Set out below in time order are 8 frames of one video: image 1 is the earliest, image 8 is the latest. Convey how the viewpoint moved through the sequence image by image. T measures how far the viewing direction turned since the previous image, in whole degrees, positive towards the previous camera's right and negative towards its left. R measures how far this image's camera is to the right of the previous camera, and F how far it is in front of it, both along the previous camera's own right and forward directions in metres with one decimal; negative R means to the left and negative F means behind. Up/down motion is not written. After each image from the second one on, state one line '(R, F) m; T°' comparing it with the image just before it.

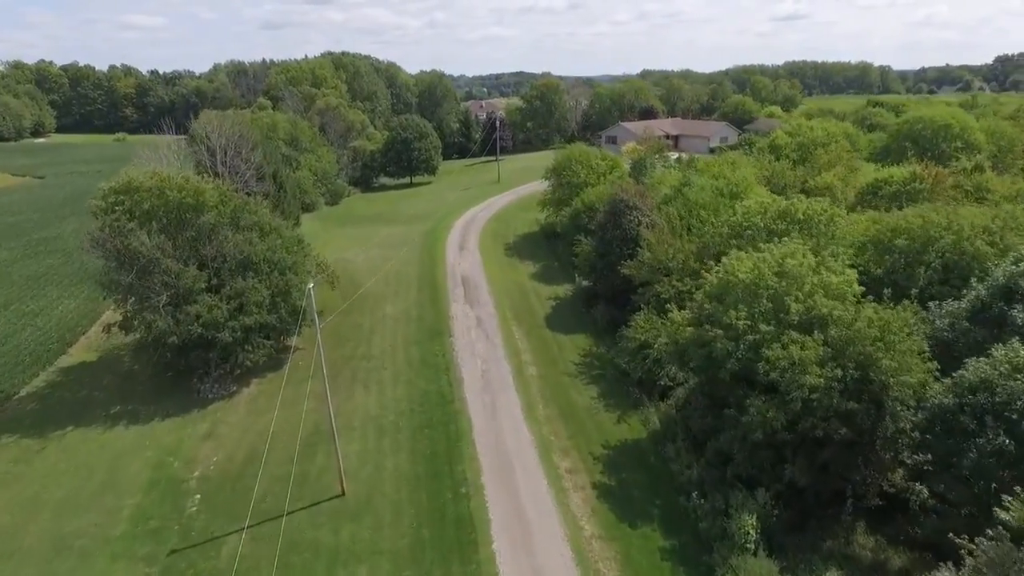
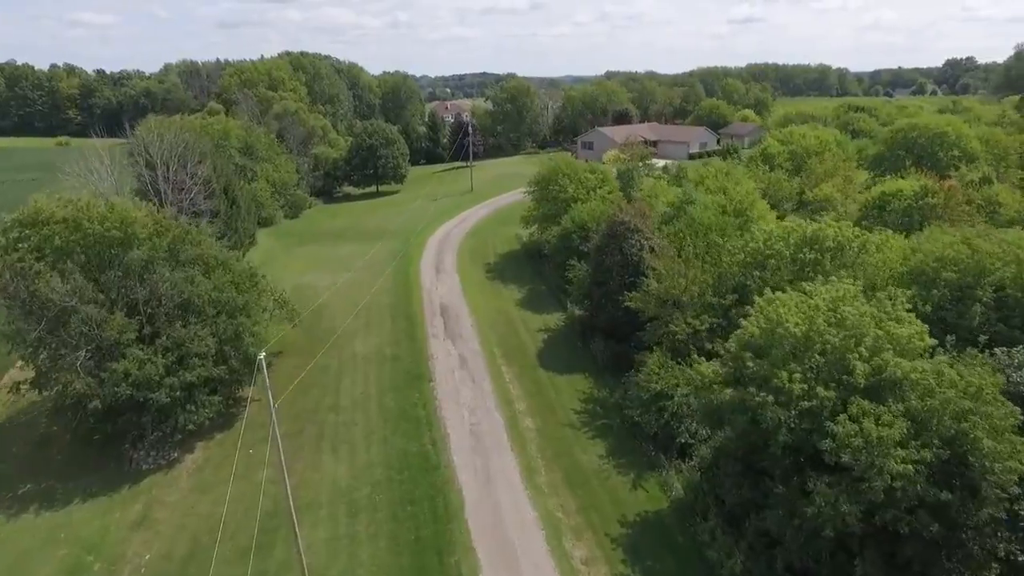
(-1.2, +4.6) m; +3°
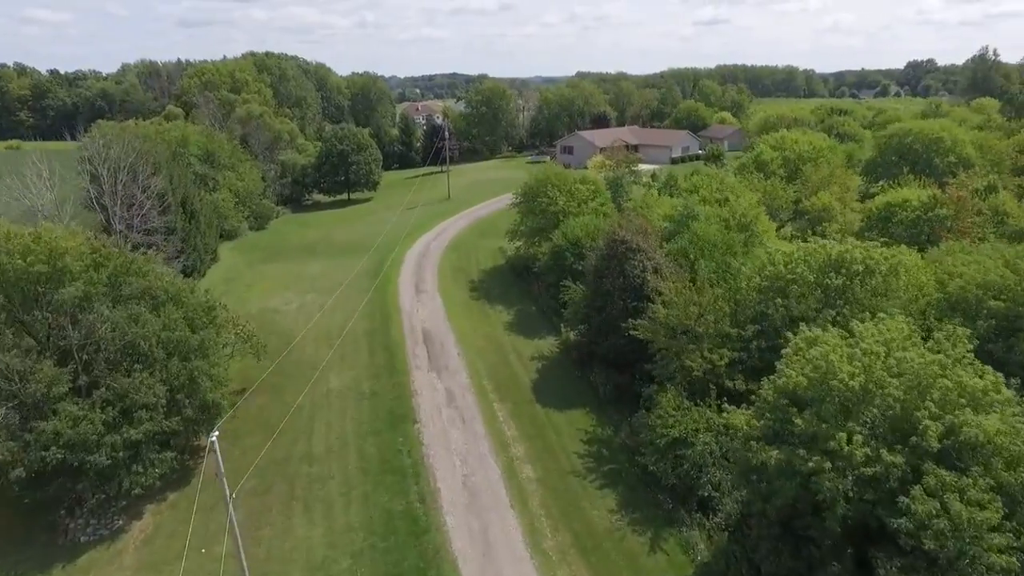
(-1.0, +3.3) m; +3°
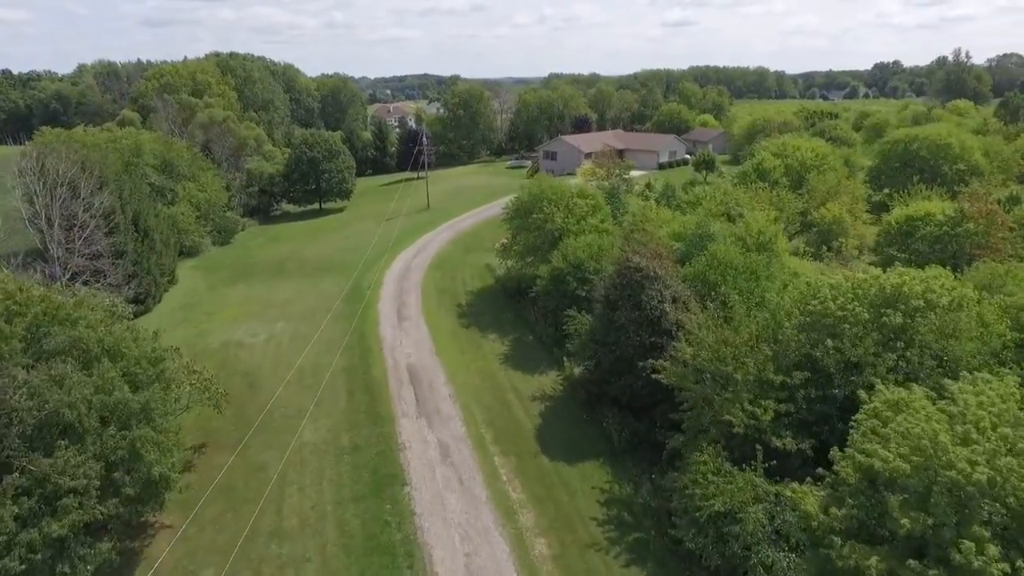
(-1.2, +4.1) m; +2°
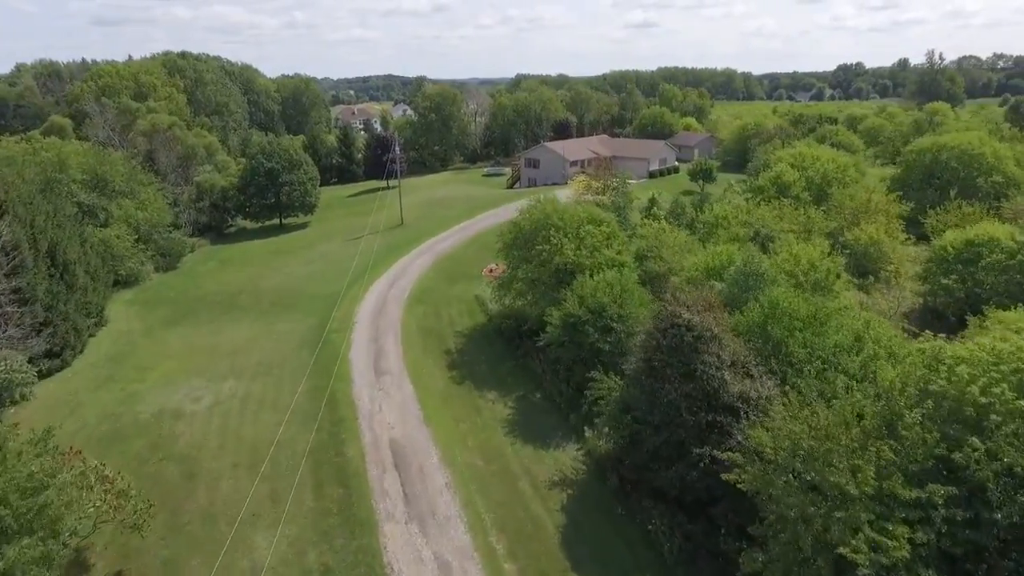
(-1.7, +6.6) m; +3°
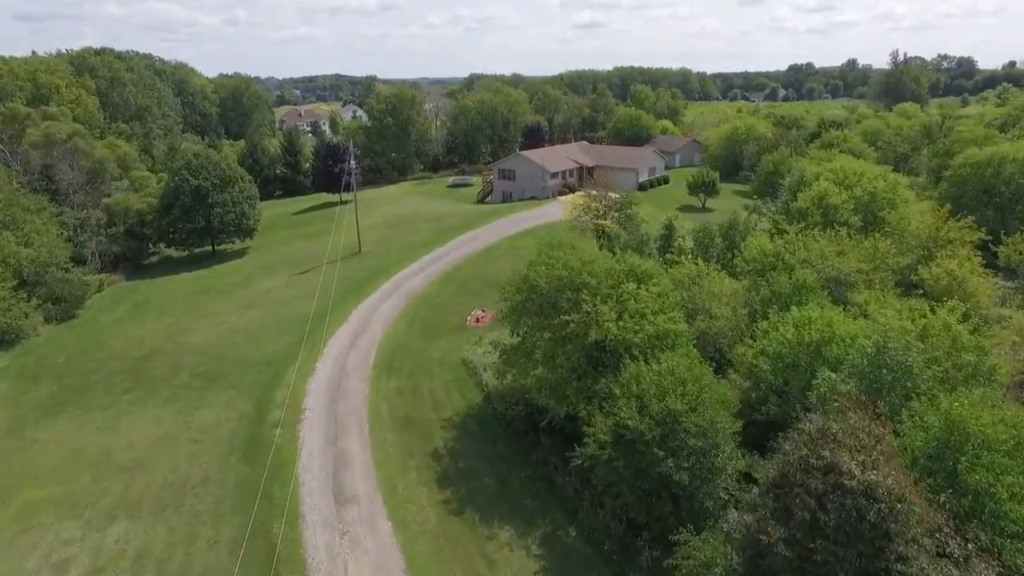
(-2.3, +9.5) m; +4°
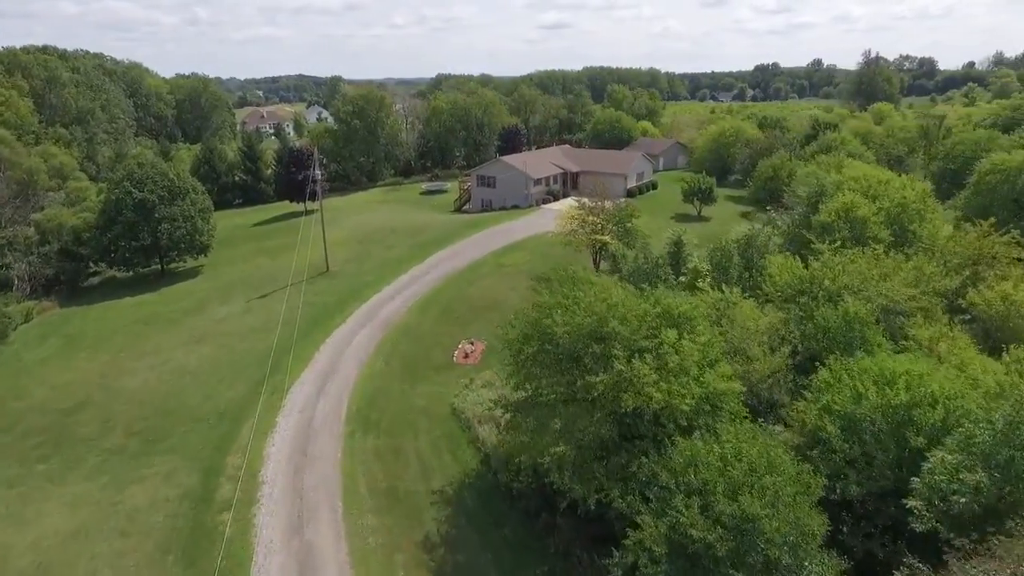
(-1.2, +4.9) m; +3°
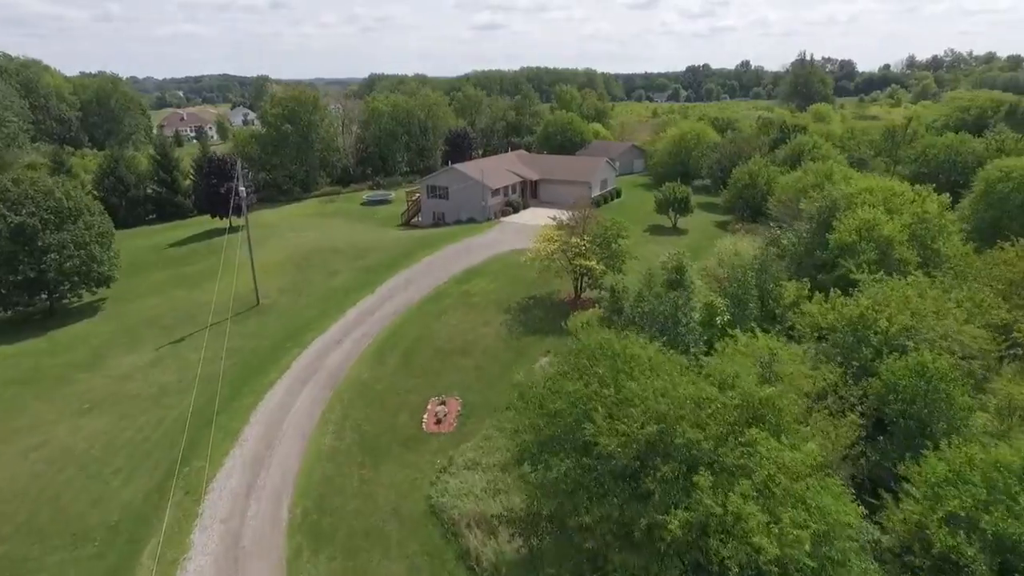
(-1.8, +6.3) m; +6°
